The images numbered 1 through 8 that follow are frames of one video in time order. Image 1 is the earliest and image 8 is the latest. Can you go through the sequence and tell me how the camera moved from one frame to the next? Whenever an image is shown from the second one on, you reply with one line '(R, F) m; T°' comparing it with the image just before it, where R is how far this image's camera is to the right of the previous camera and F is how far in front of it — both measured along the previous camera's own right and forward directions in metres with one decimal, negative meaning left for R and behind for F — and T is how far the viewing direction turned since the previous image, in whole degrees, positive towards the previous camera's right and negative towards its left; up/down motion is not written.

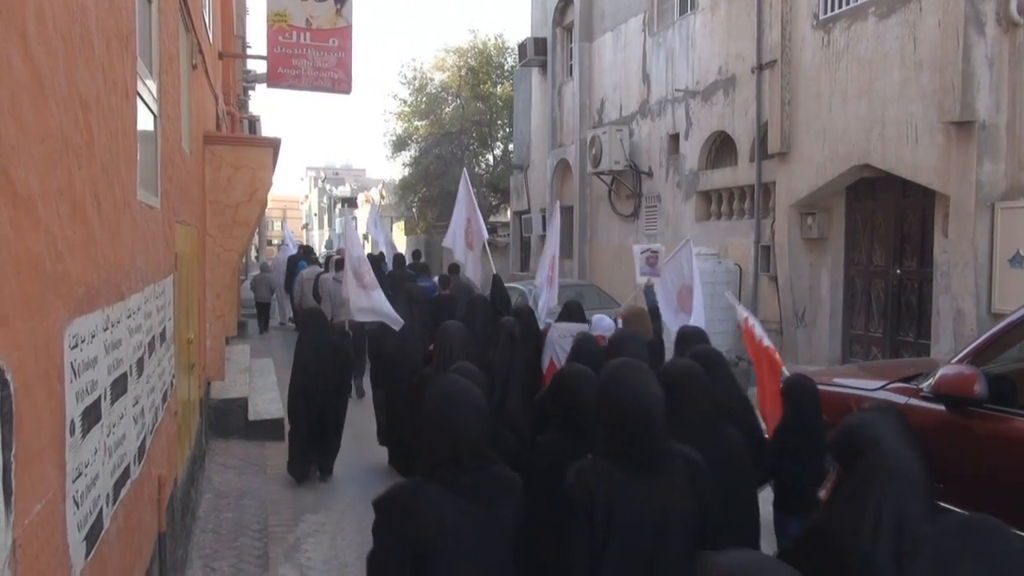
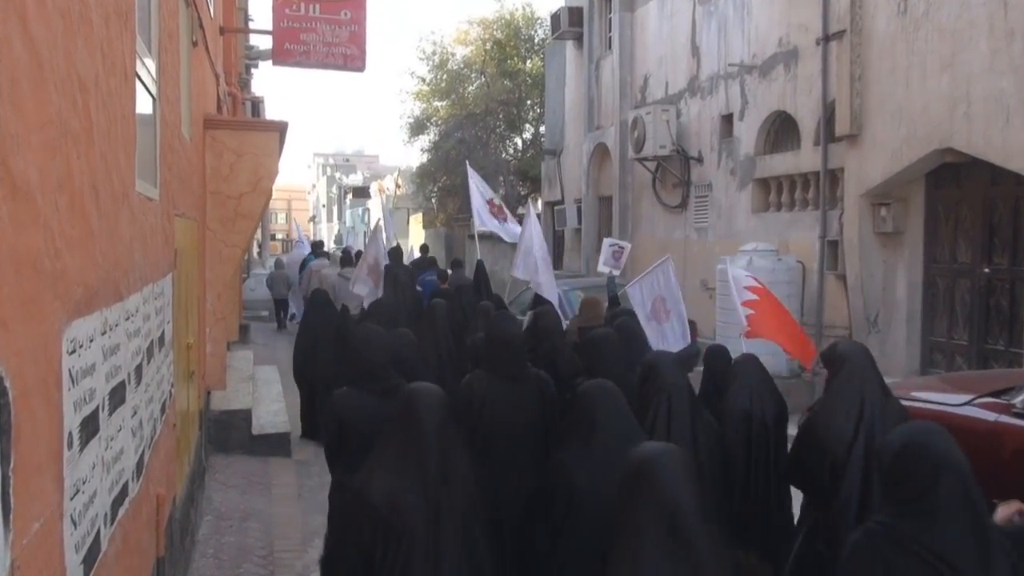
(+0.5, +1.1) m; -4°
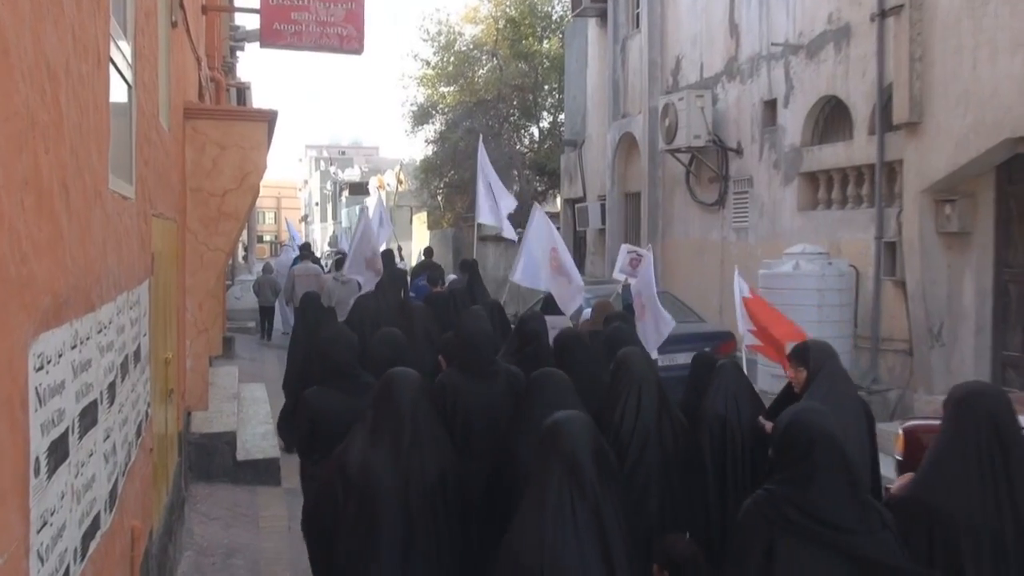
(0.0, +1.0) m; -1°
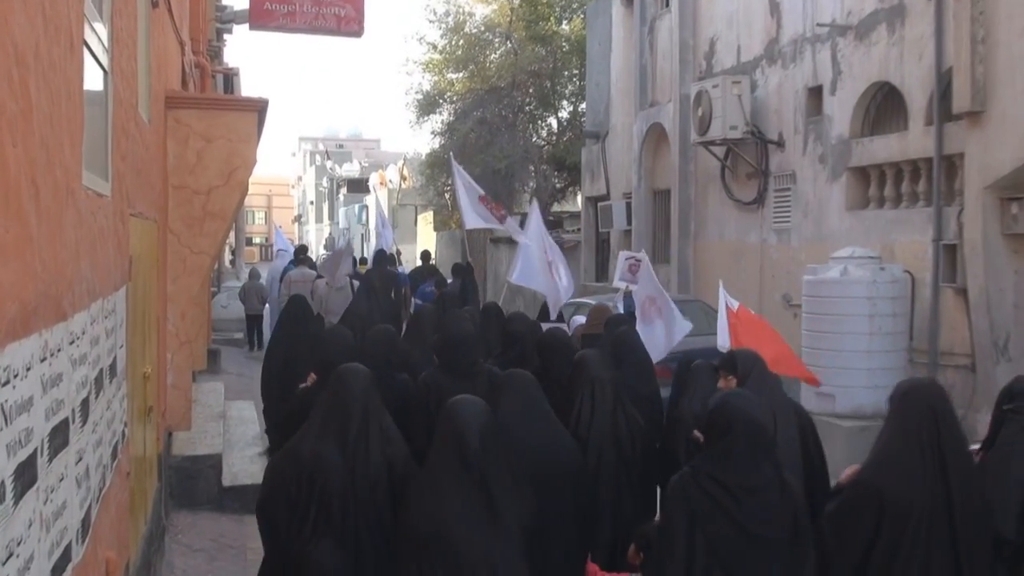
(0.0, +0.8) m; 0°
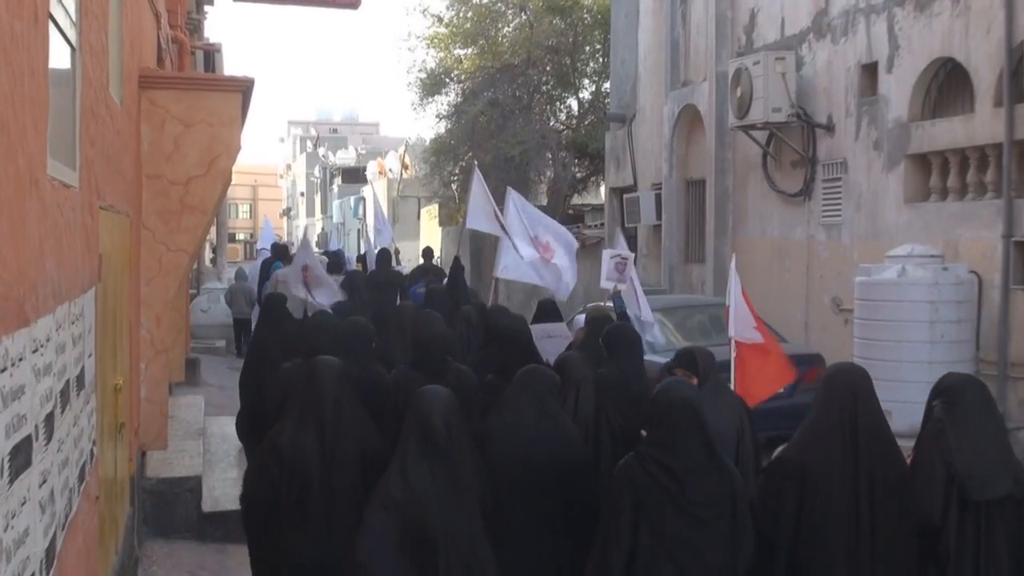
(0.0, +0.8) m; 0°
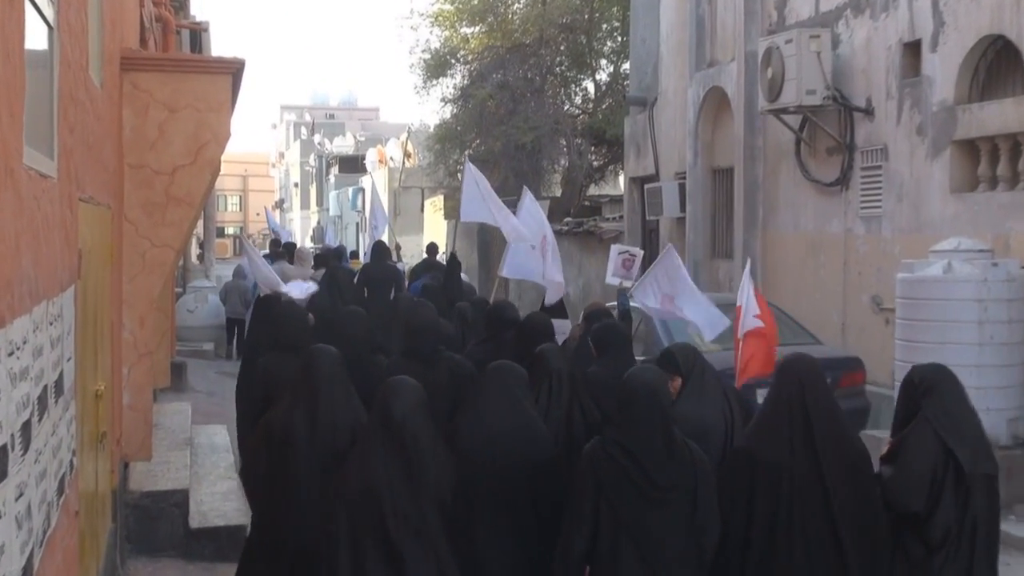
(0.0, +0.5) m; 0°
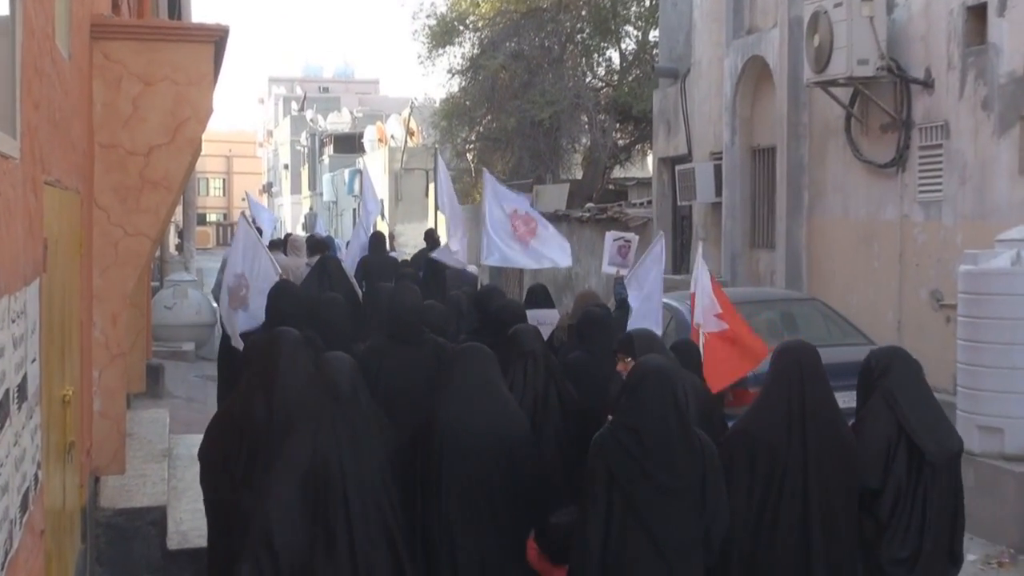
(-0.1, +0.6) m; 0°
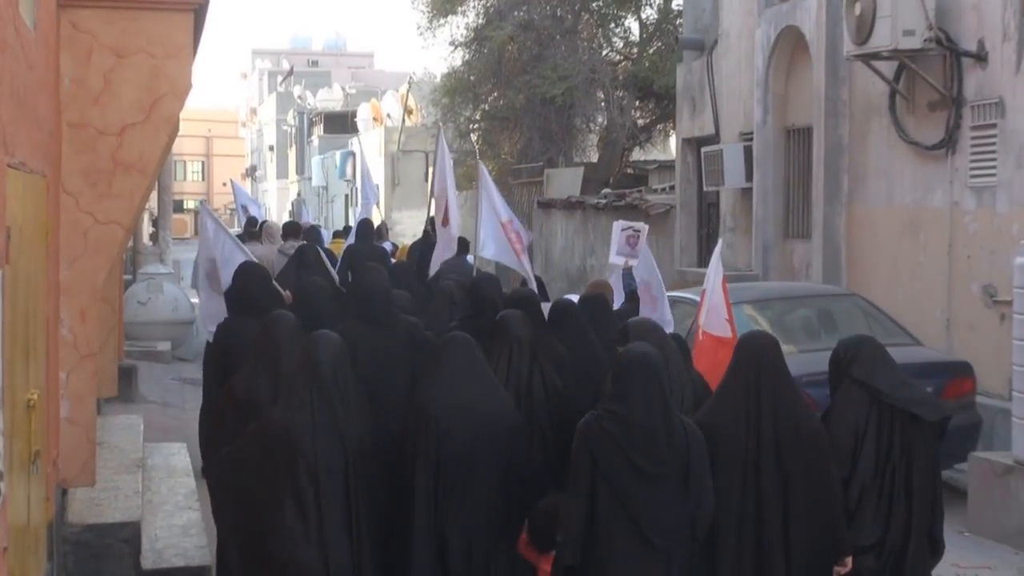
(0.0, +0.5) m; 0°
